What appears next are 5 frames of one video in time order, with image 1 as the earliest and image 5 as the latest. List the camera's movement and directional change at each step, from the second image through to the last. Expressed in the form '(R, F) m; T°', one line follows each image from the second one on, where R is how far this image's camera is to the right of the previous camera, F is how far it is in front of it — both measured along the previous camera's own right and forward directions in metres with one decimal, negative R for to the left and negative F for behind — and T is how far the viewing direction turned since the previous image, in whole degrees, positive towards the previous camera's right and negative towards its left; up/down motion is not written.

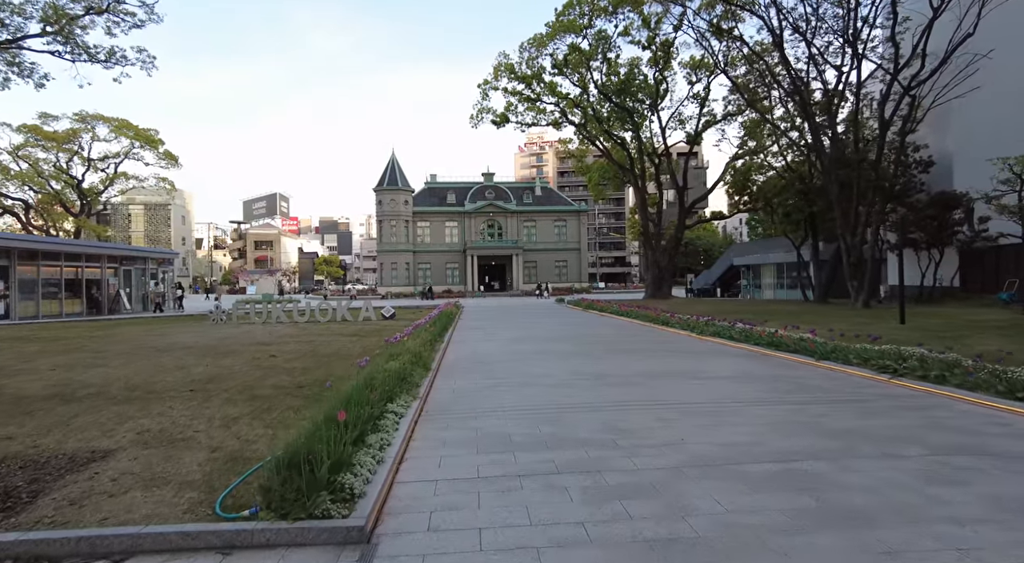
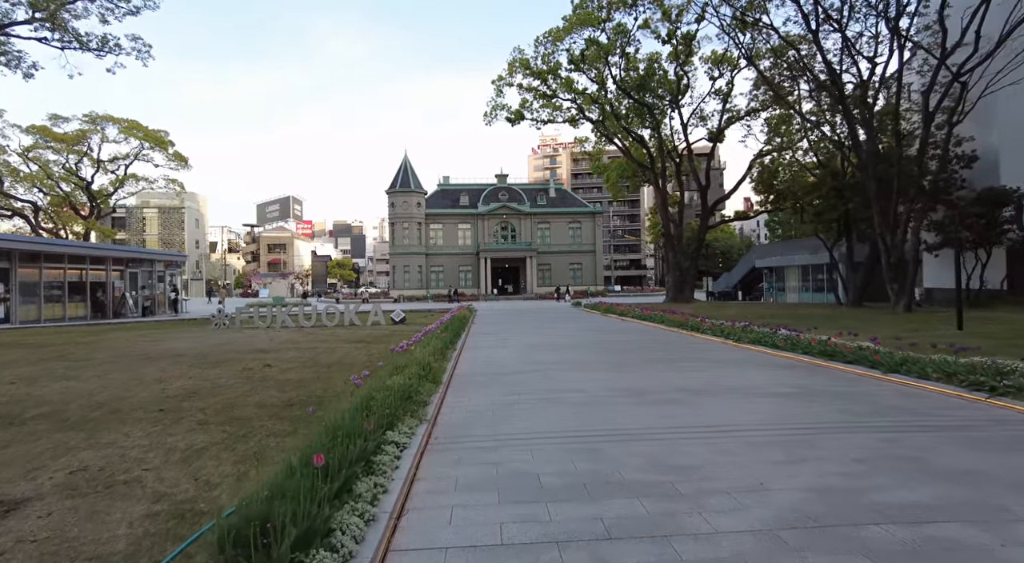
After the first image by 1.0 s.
(-0.2, +1.4) m; -1°
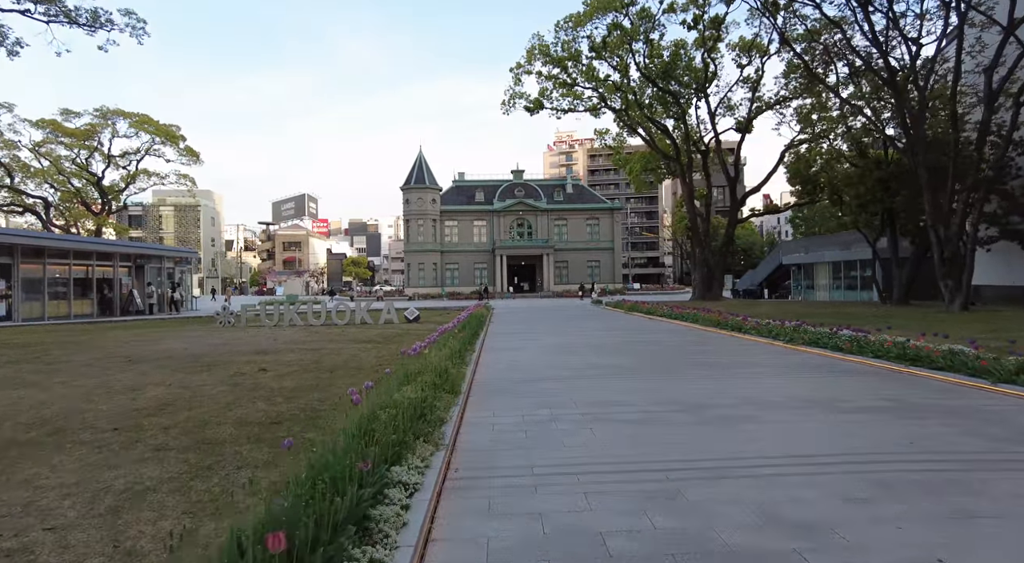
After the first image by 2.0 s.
(-0.3, +1.6) m; -1°
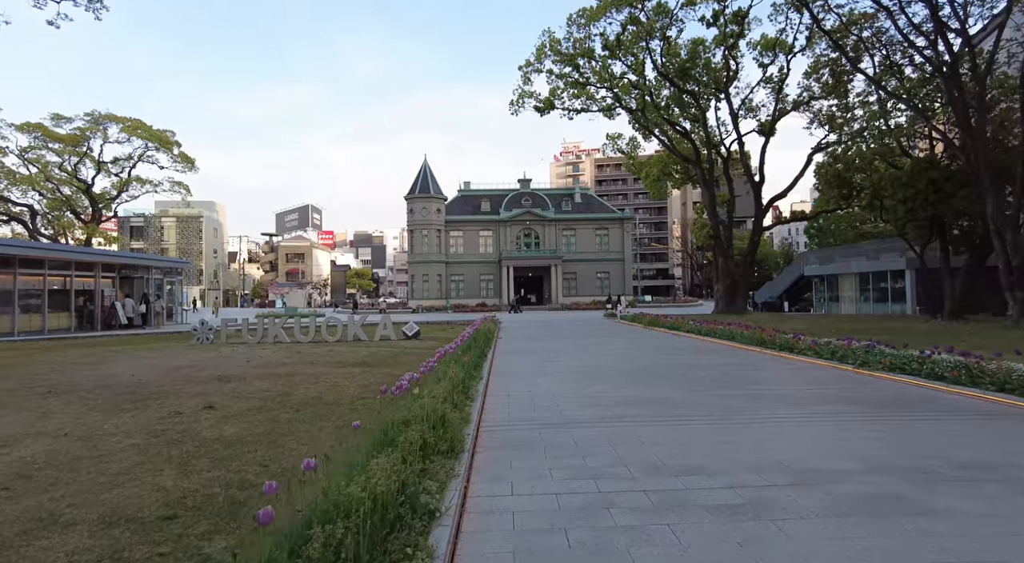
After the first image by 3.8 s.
(-0.2, +2.4) m; -1°
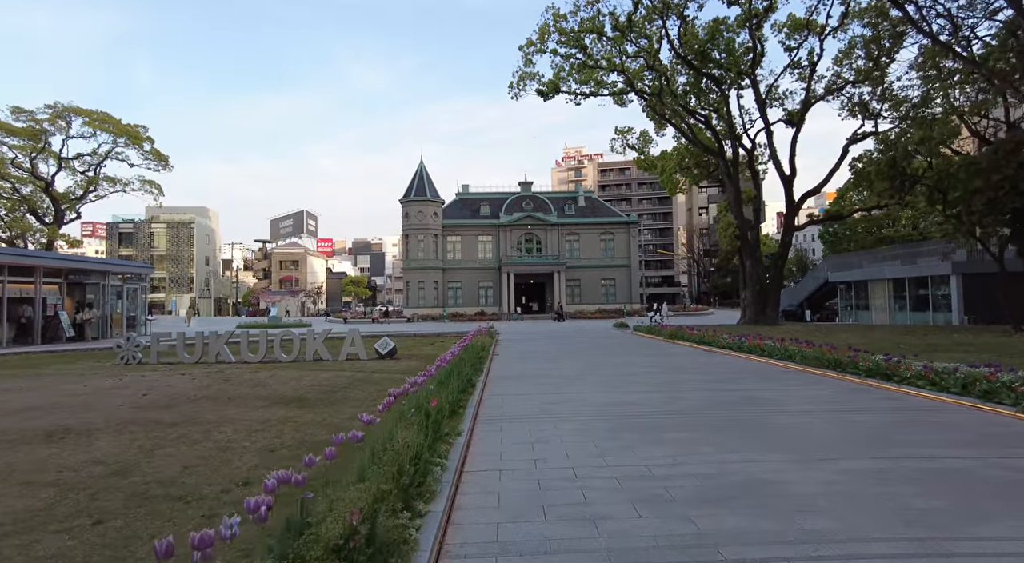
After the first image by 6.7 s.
(+0.1, +3.9) m; 0°
